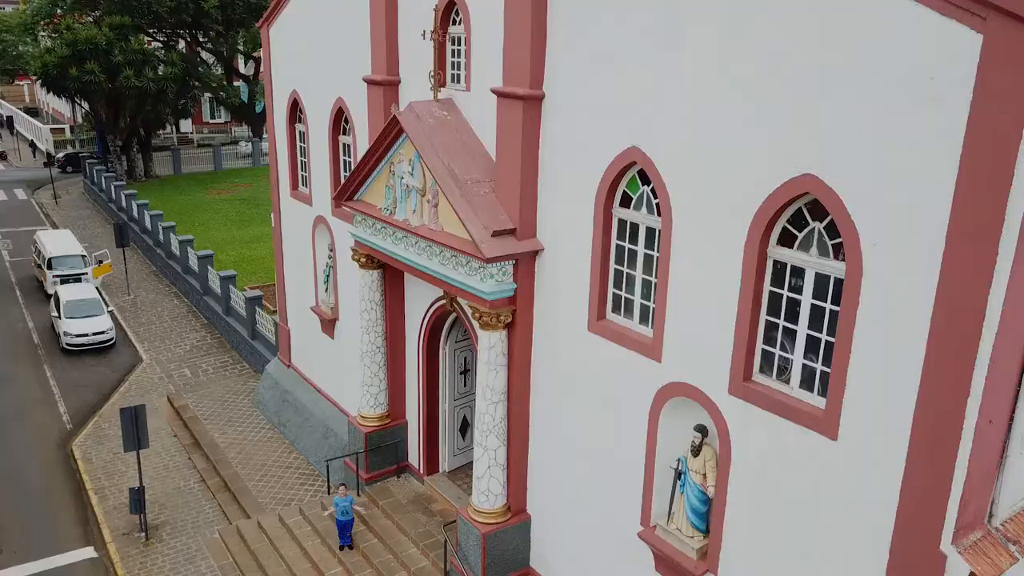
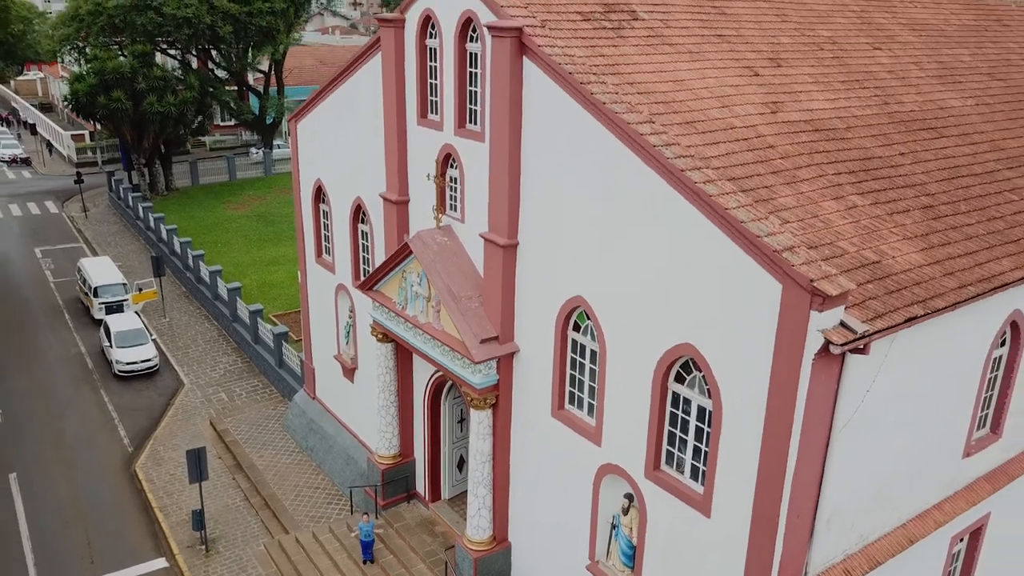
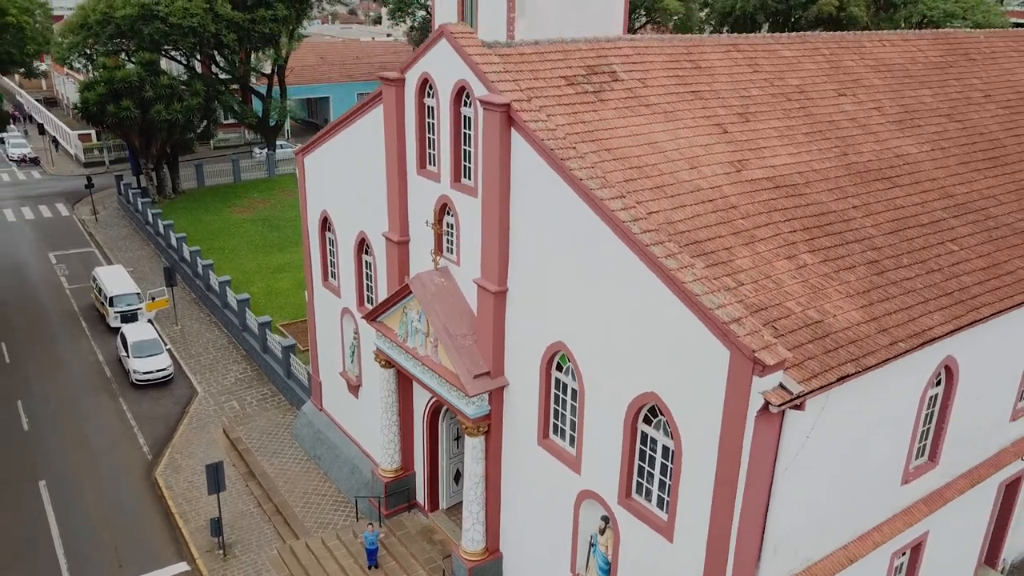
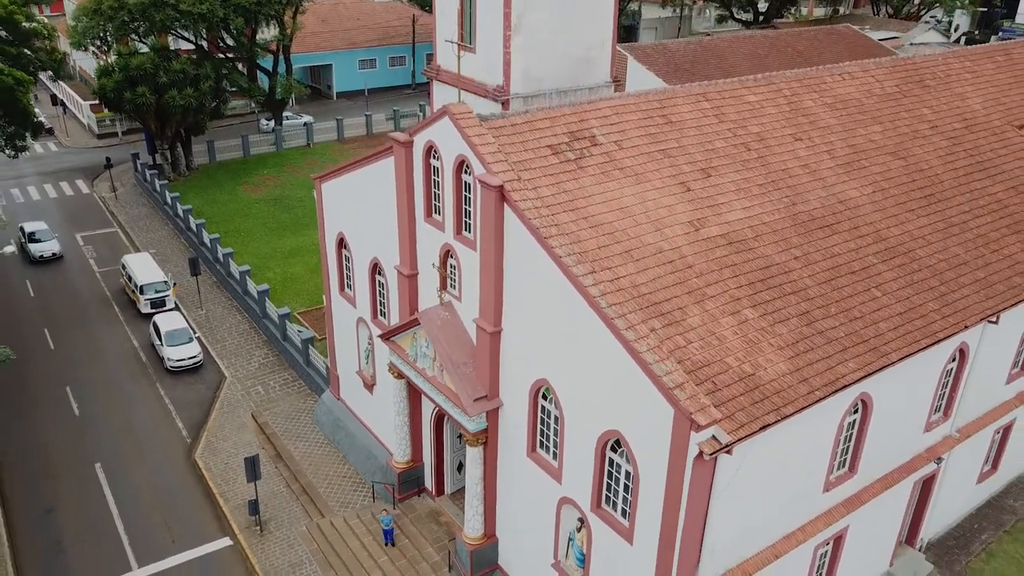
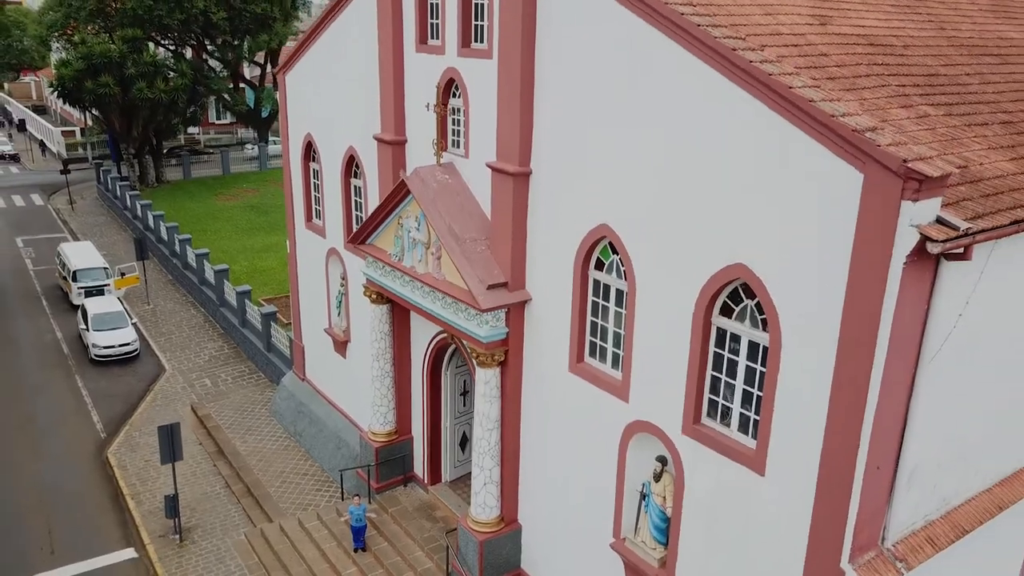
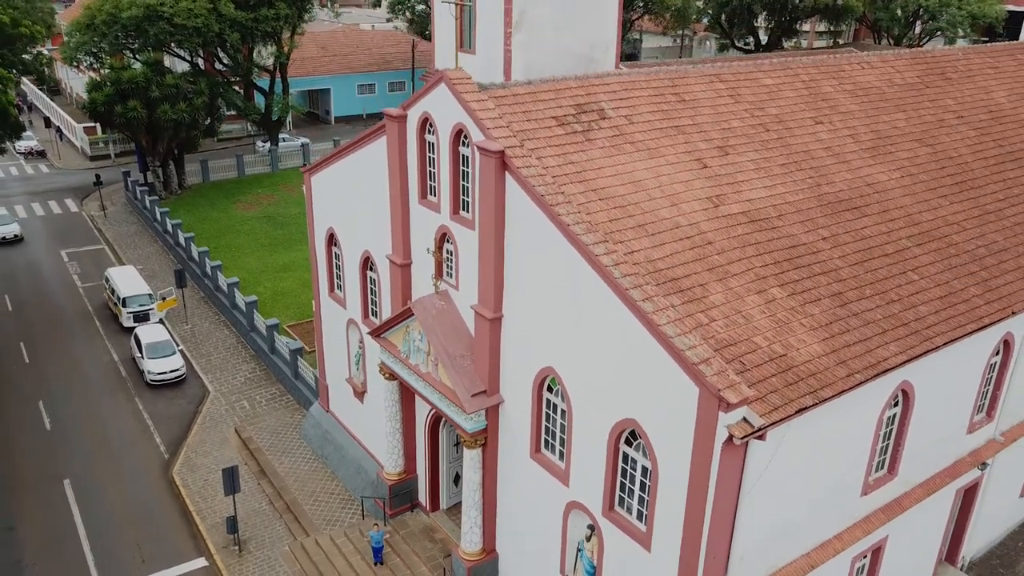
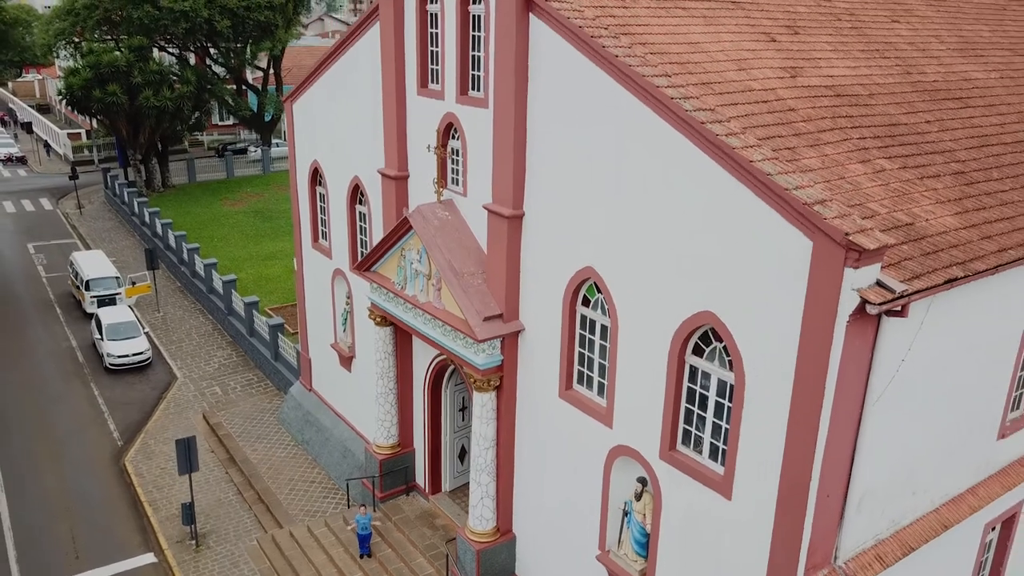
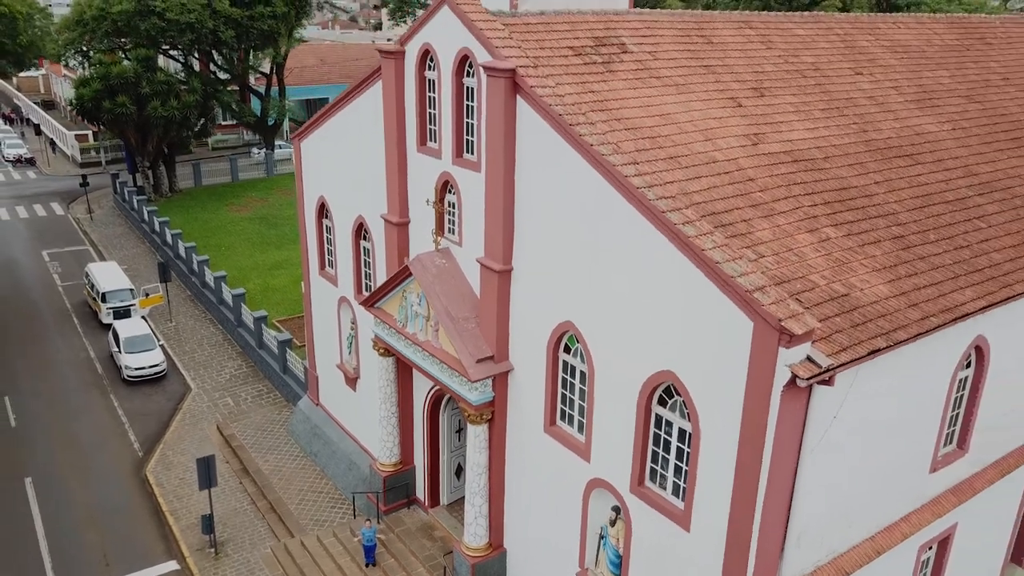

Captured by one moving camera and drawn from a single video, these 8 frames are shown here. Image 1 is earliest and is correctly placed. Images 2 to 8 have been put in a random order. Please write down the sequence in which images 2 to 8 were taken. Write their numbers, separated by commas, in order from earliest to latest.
5, 7, 2, 8, 3, 6, 4
